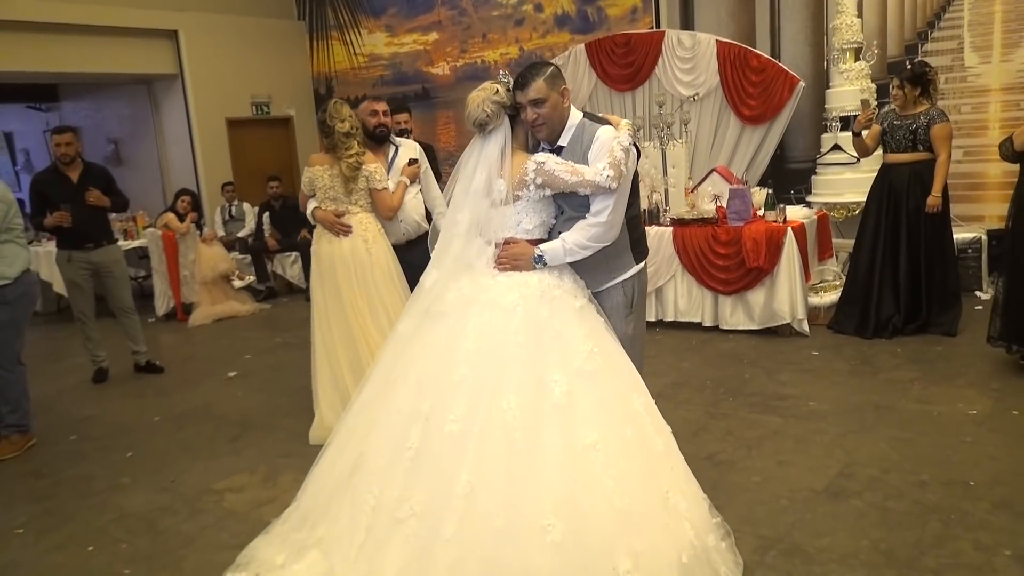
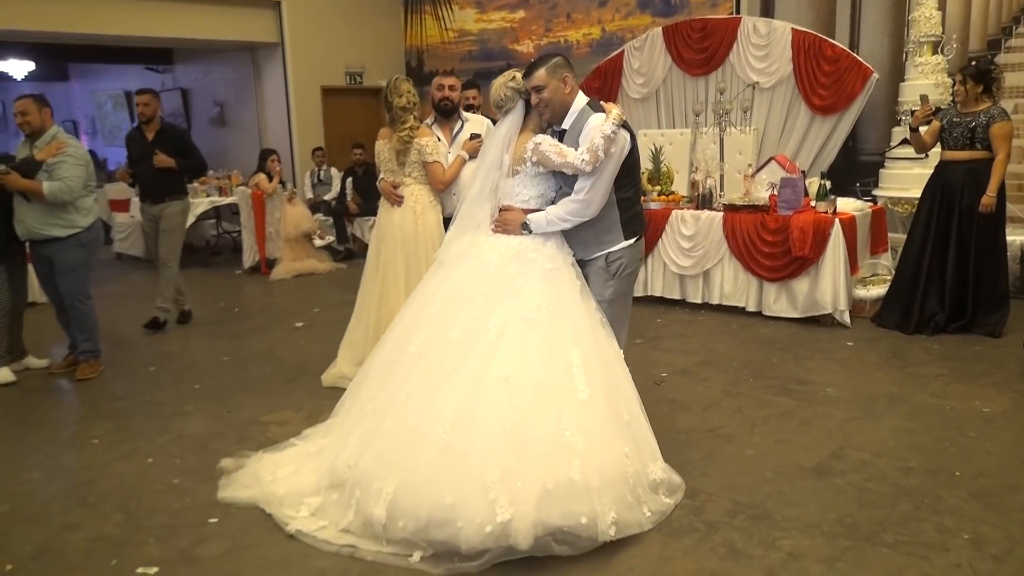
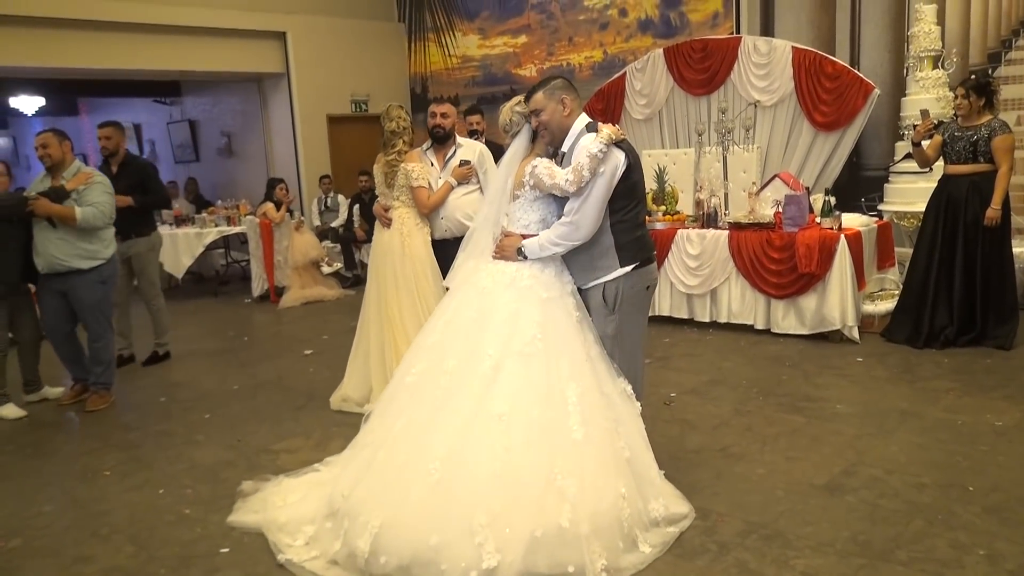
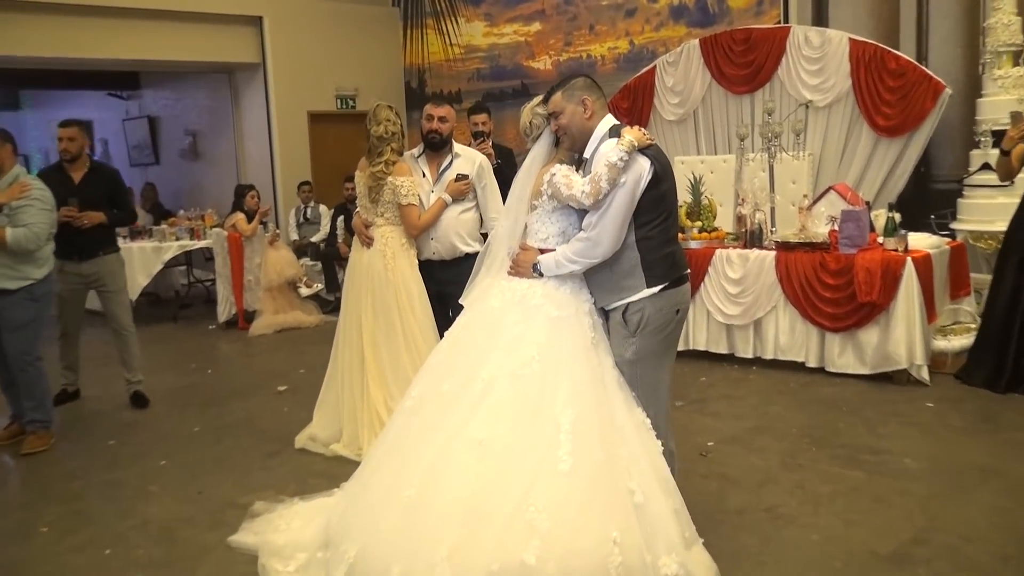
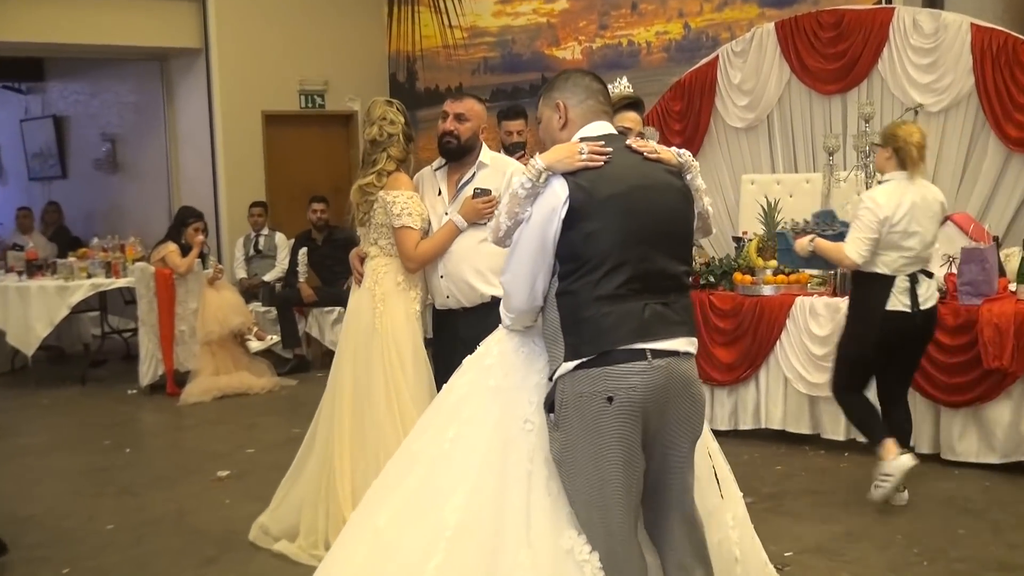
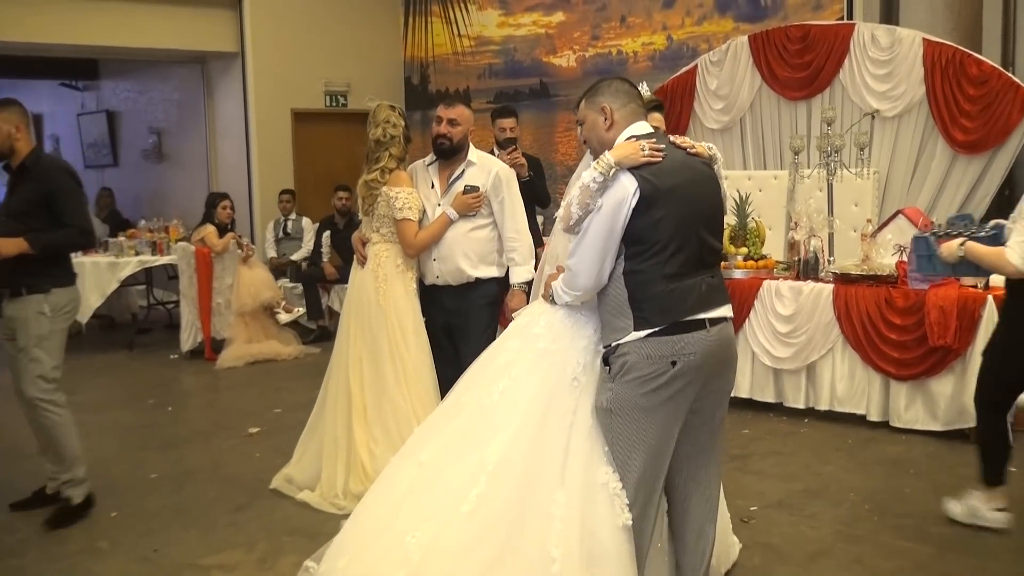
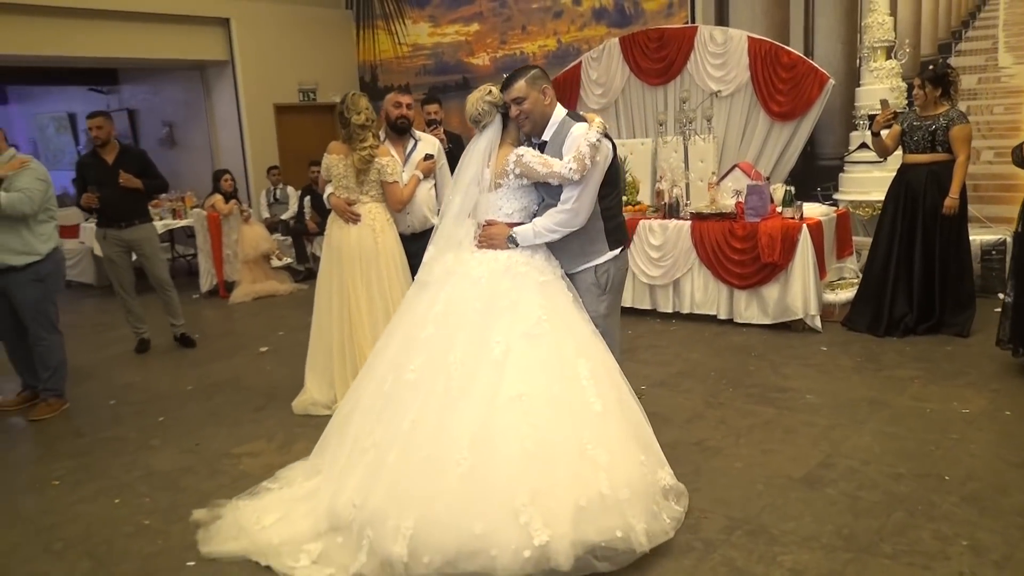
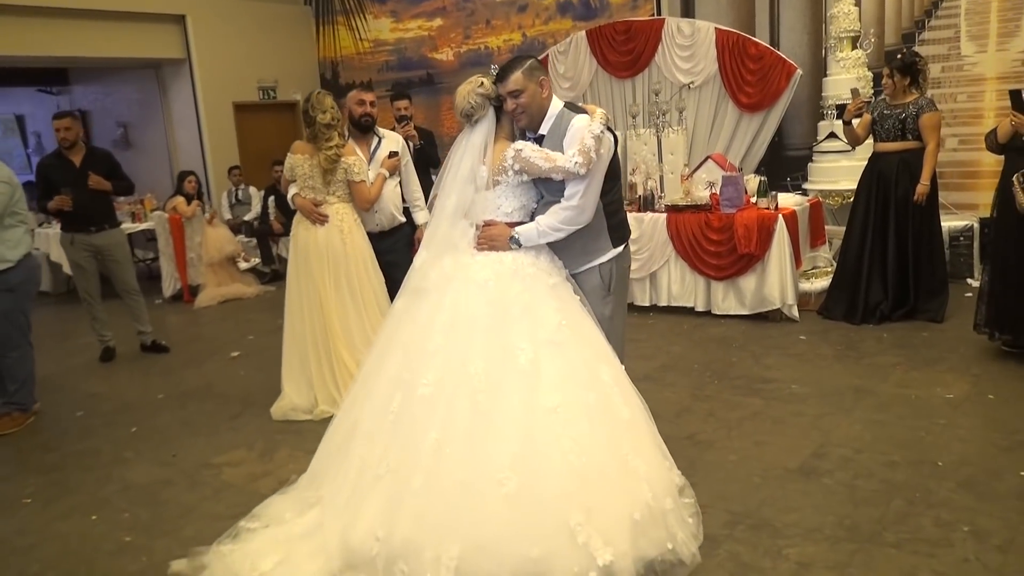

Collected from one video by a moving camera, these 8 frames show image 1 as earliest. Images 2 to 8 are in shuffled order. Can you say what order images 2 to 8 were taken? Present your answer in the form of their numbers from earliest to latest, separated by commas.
8, 7, 2, 3, 4, 6, 5
